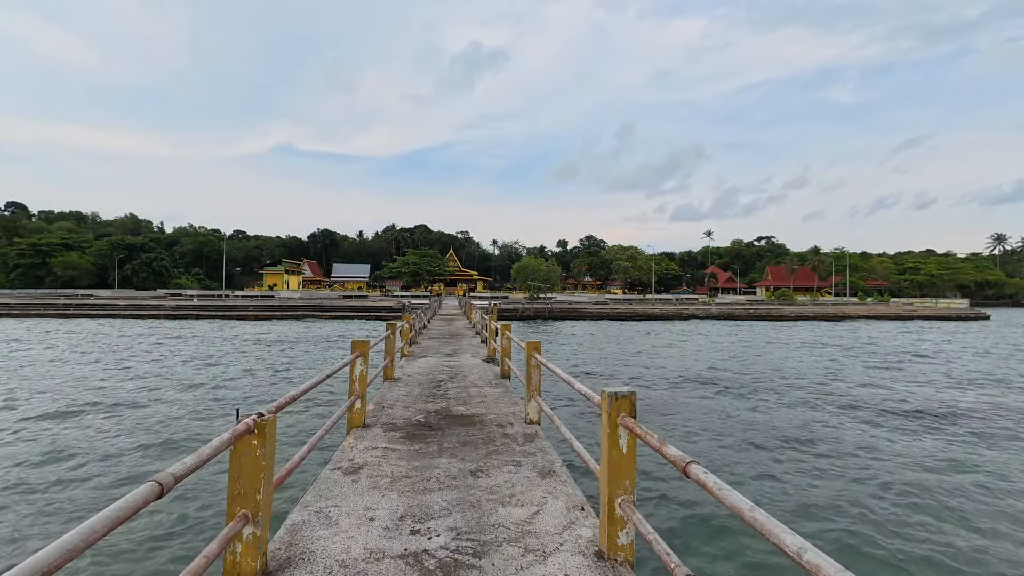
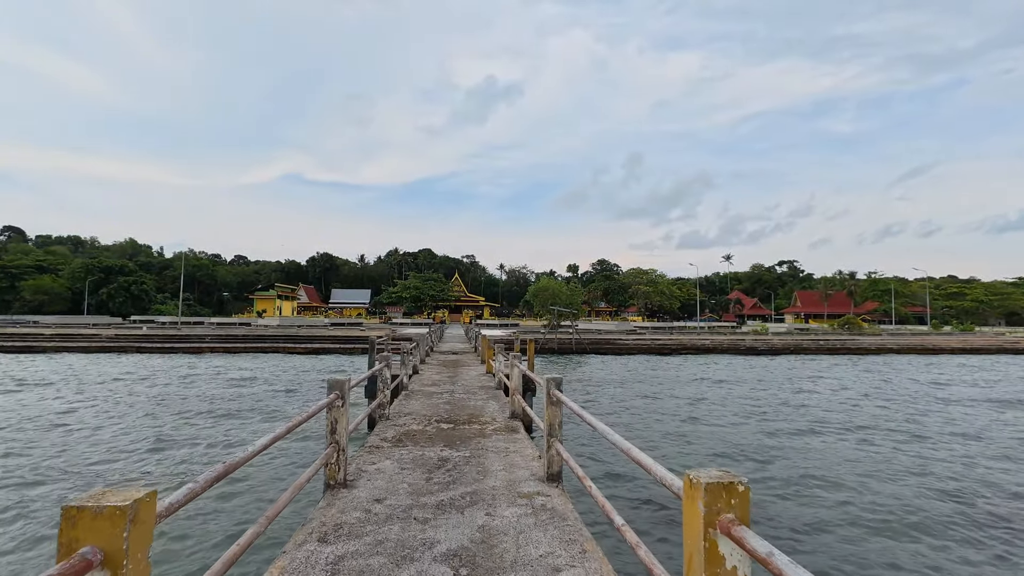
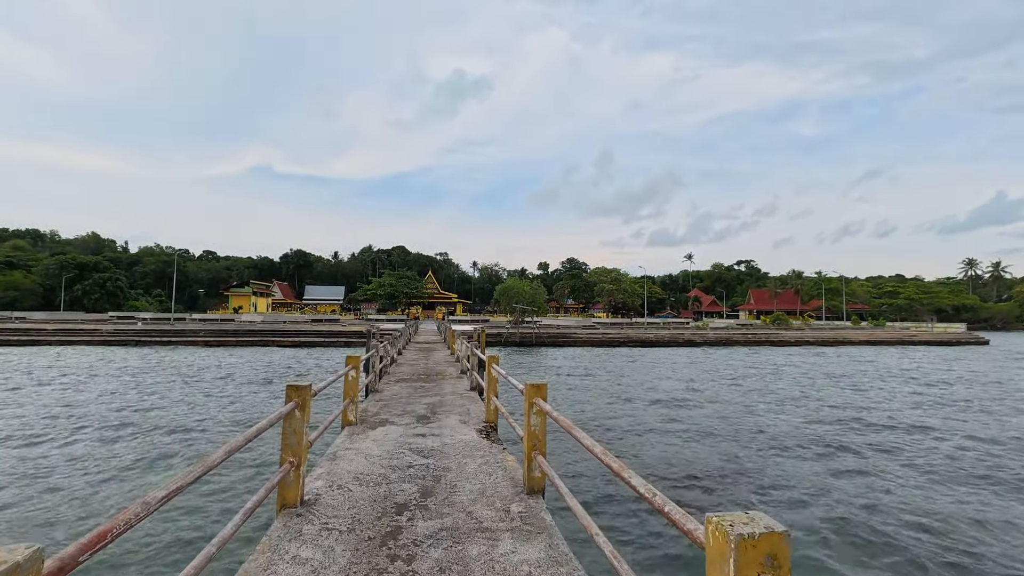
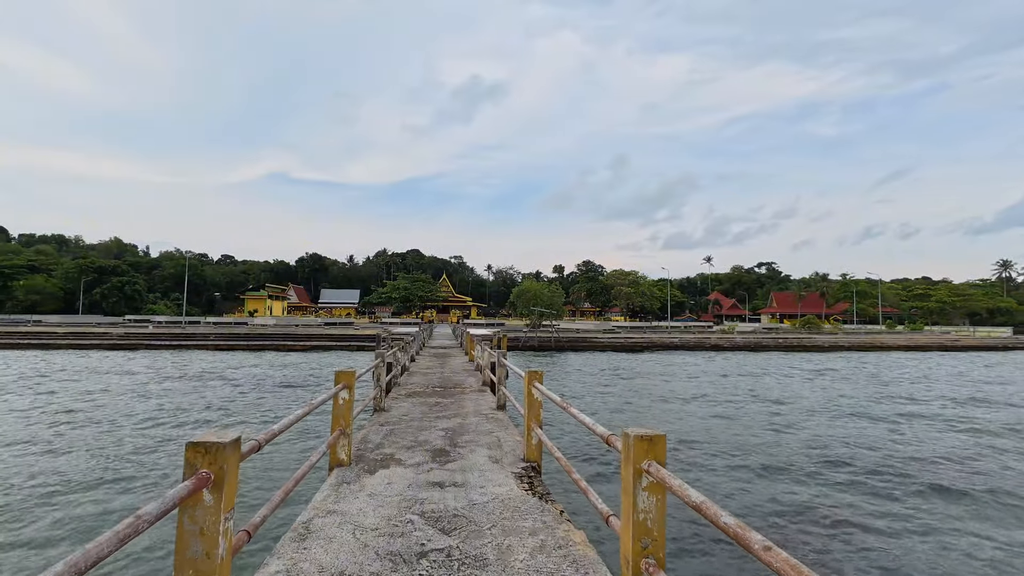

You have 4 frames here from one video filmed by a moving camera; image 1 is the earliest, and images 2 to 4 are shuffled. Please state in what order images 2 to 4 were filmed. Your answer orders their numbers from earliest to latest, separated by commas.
3, 4, 2
